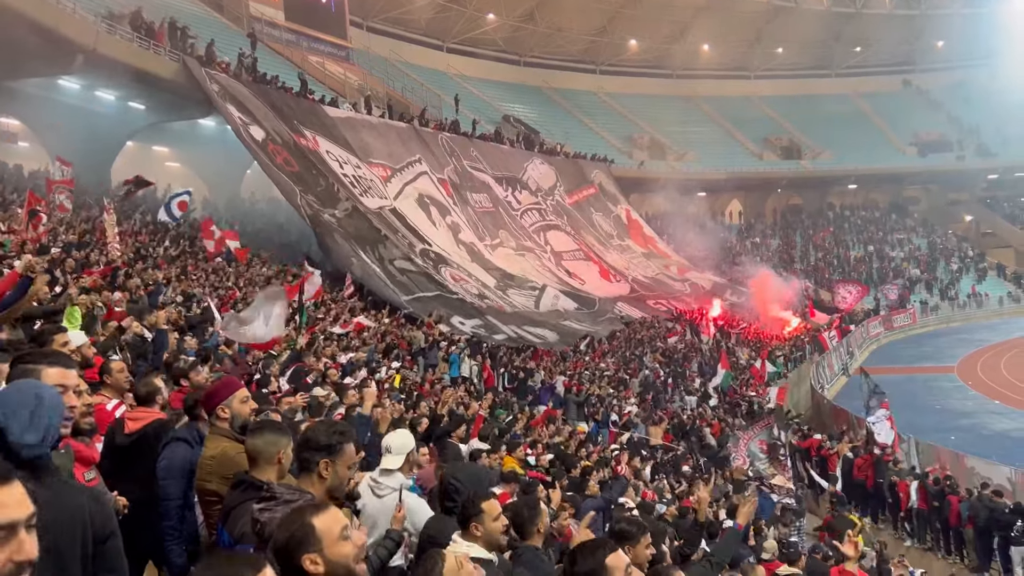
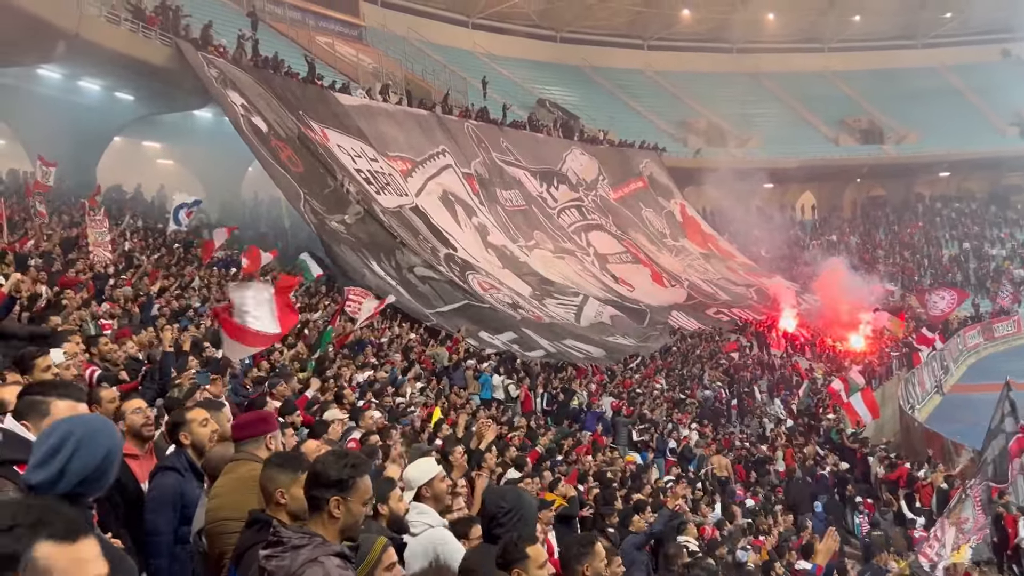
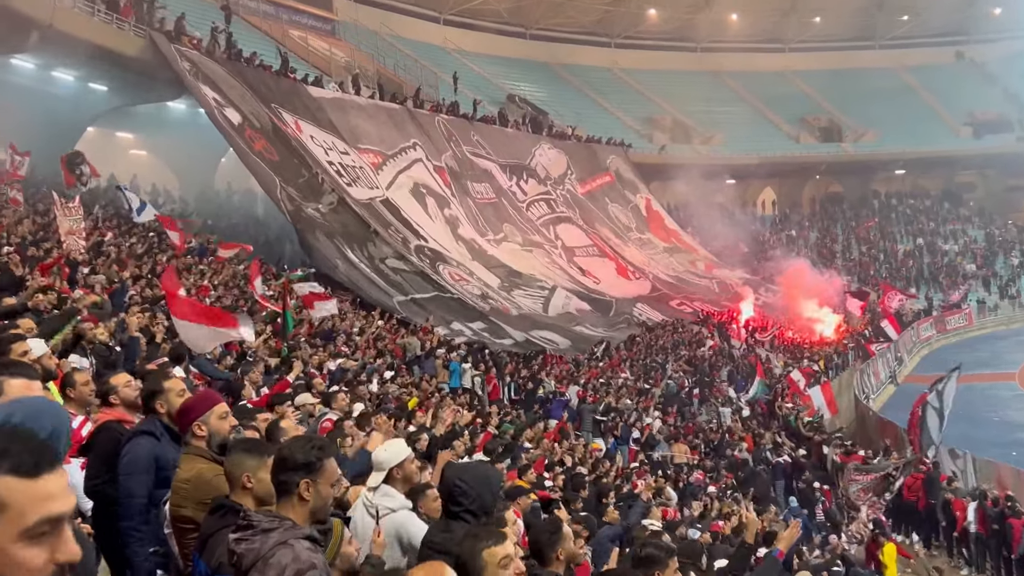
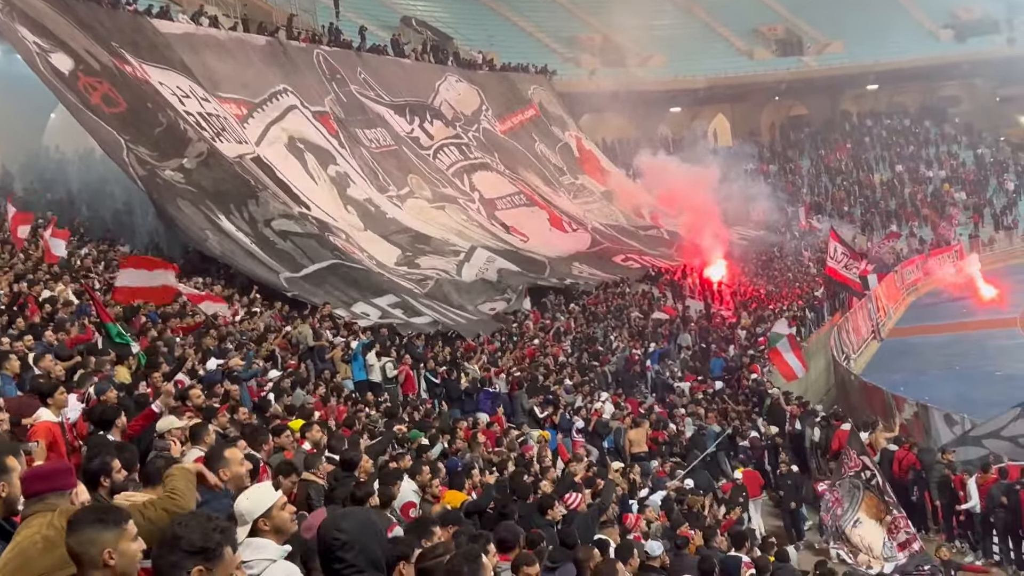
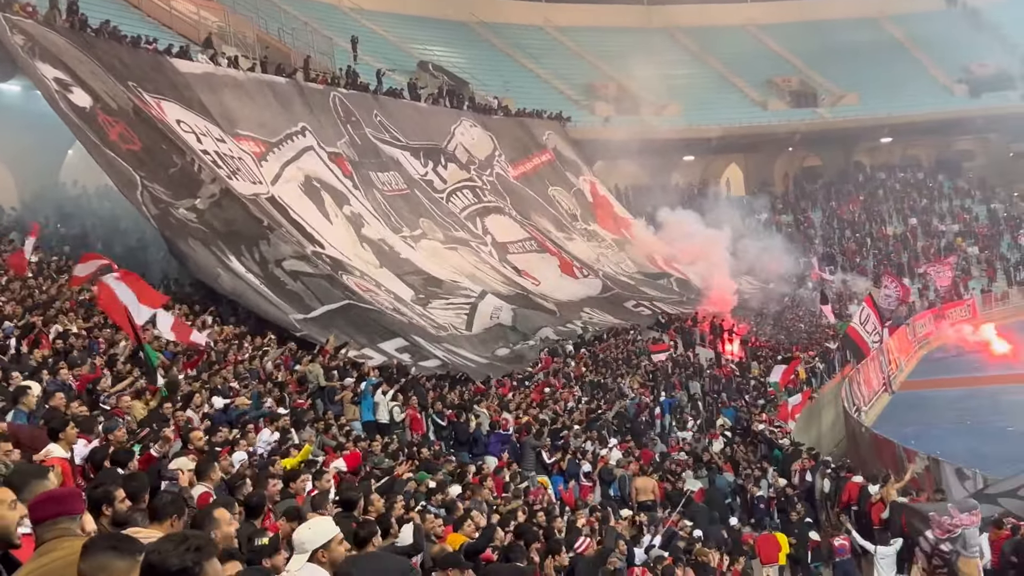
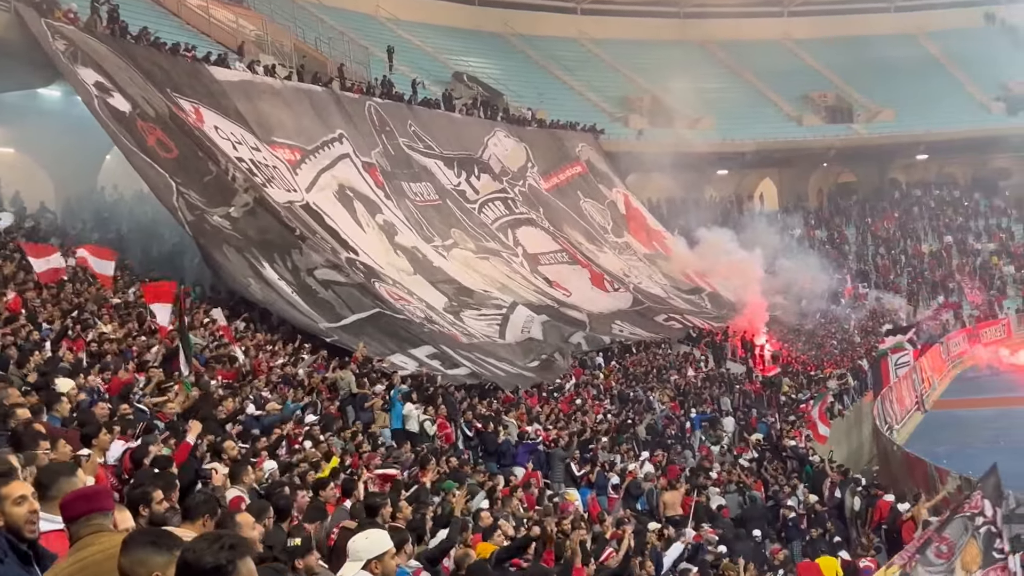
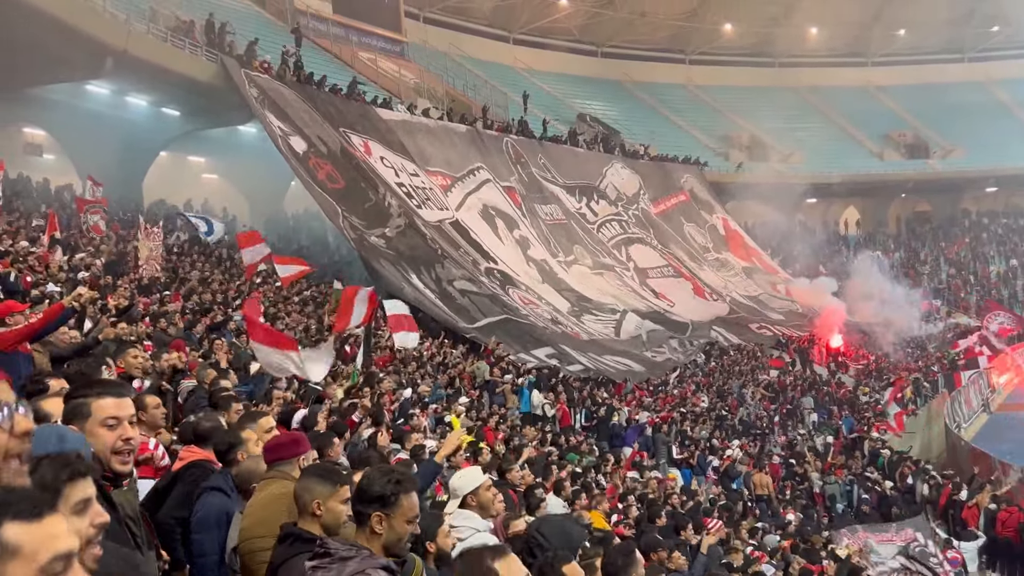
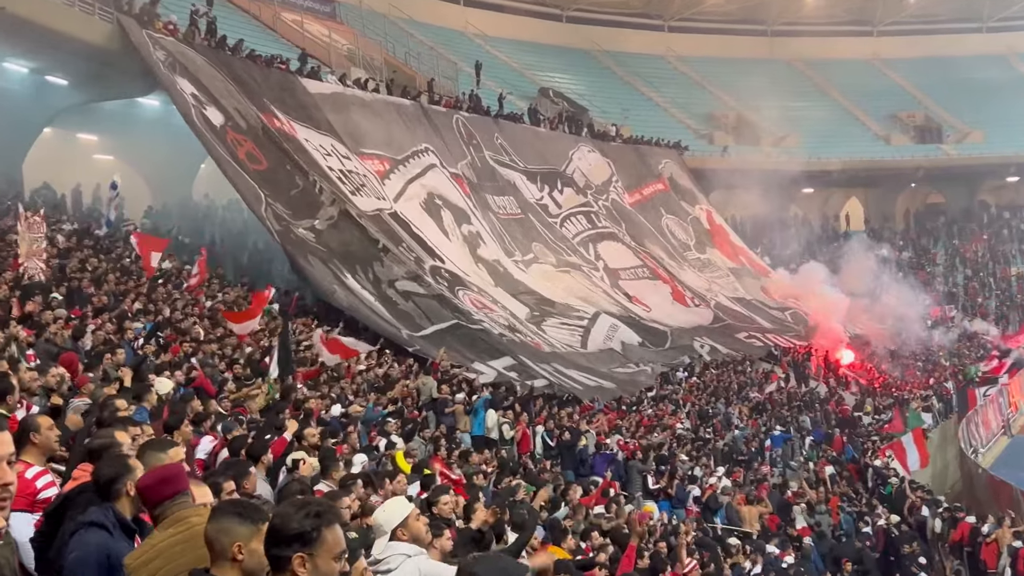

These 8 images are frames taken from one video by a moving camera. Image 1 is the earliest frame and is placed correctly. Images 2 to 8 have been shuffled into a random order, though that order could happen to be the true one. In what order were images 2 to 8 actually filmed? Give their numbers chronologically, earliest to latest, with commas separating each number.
3, 2, 7, 8, 6, 5, 4
